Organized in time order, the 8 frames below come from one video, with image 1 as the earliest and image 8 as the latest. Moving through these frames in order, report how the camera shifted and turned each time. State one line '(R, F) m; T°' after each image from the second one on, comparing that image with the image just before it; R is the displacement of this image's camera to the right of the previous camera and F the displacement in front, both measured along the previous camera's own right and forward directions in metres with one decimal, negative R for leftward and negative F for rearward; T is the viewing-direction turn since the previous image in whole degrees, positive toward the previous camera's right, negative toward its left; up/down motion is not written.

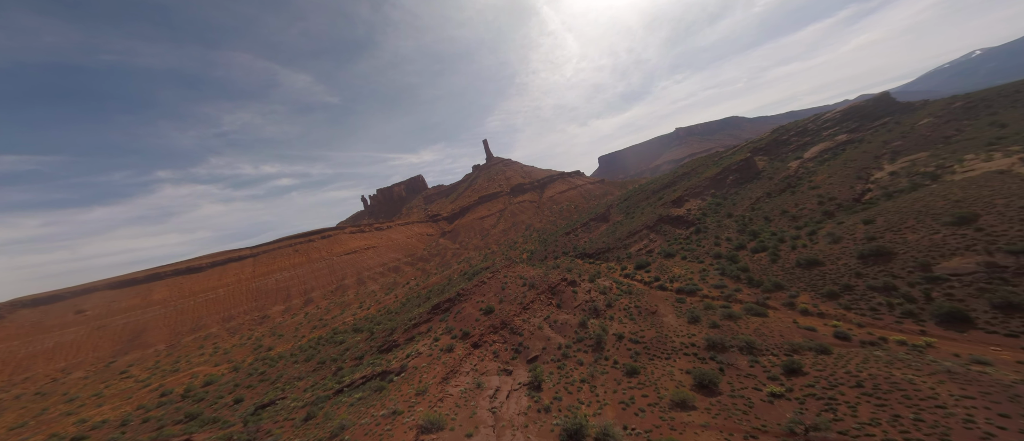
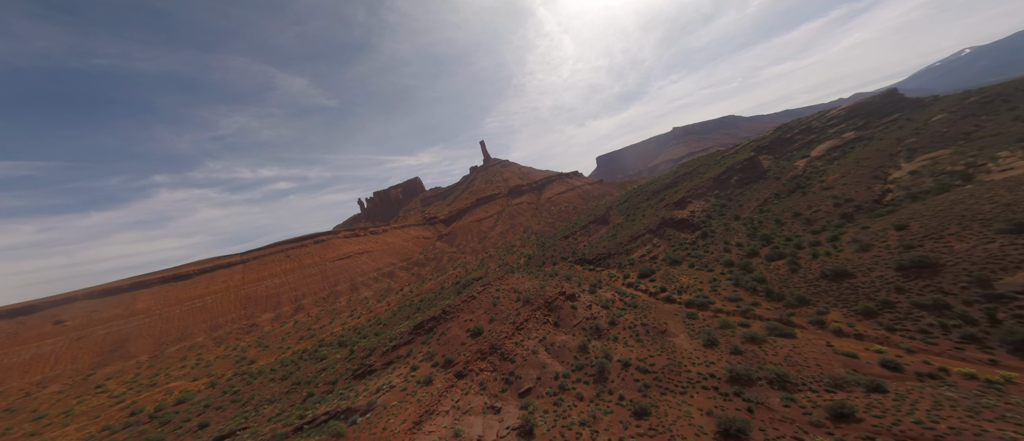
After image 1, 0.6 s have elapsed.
(+0.4, +1.9) m; 0°
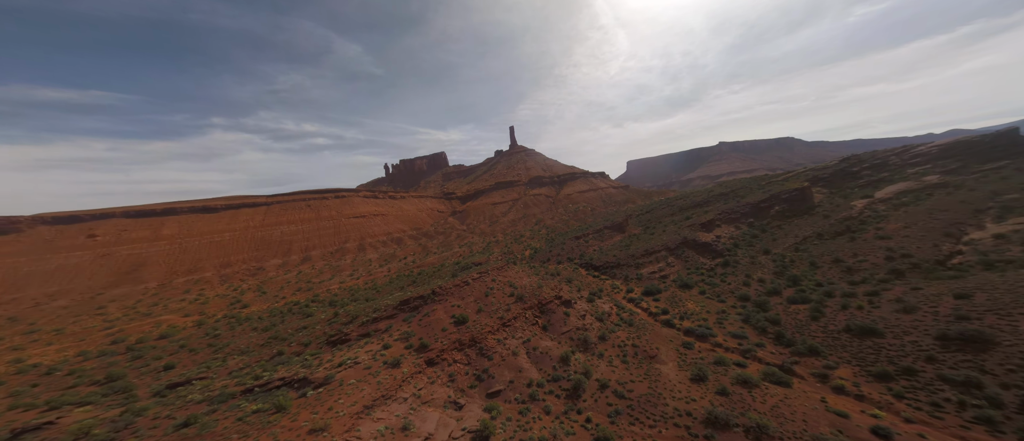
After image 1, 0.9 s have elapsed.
(+0.6, +0.9) m; -3°
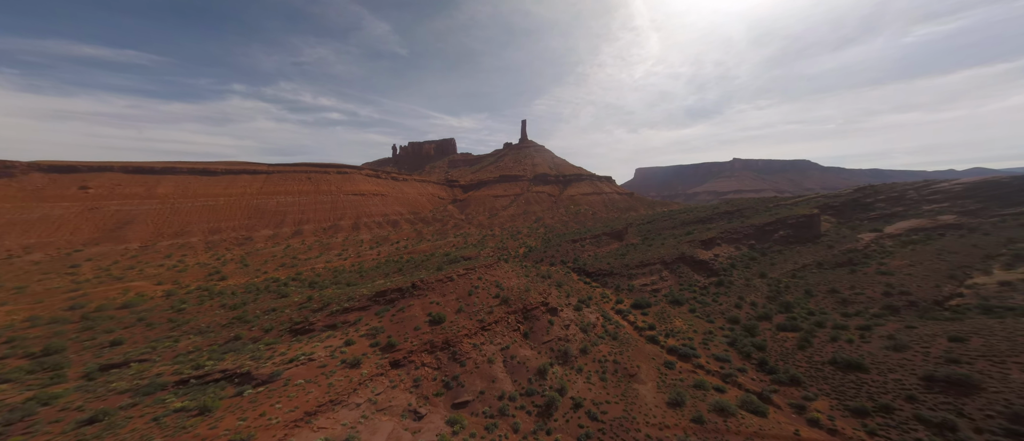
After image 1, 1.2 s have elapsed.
(+0.4, +1.0) m; 0°
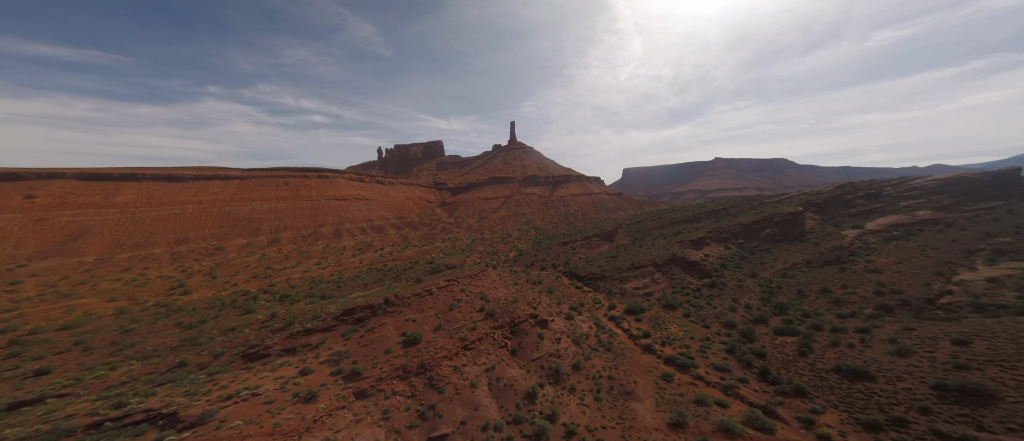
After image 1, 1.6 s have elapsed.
(+0.2, +1.2) m; +2°
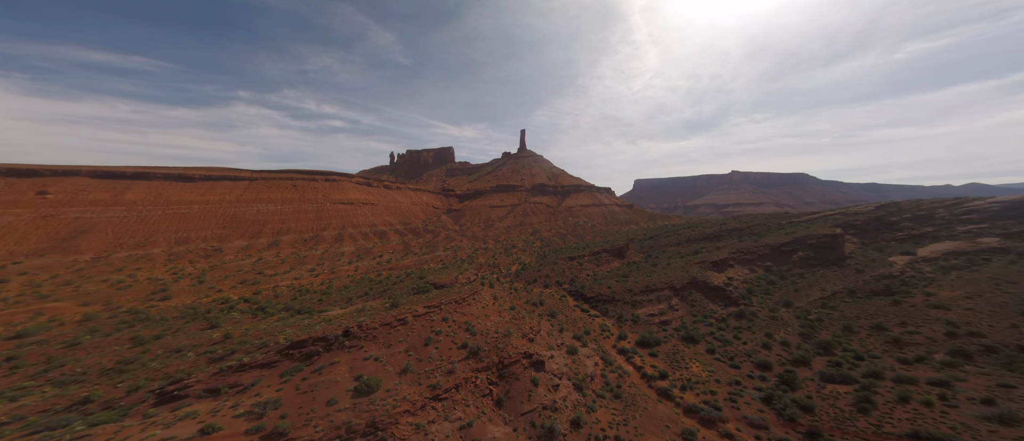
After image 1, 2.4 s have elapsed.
(+0.7, +2.4) m; -2°
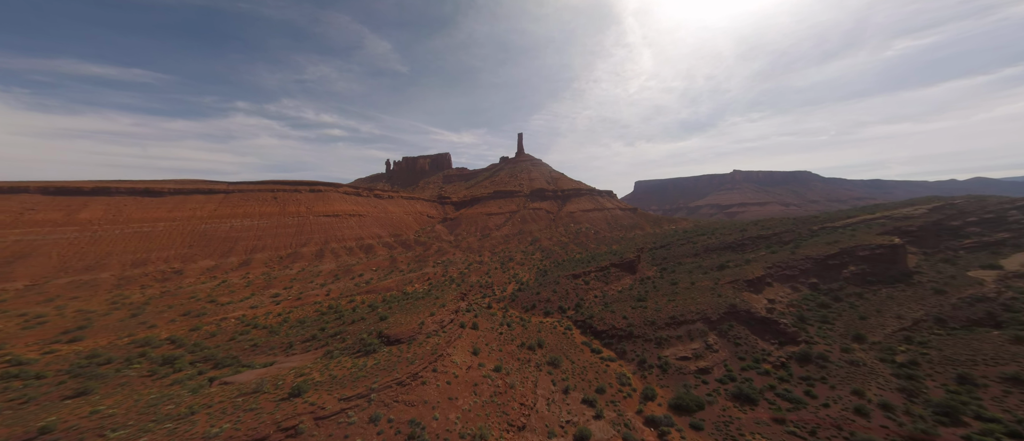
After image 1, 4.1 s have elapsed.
(+0.7, +4.9) m; 0°
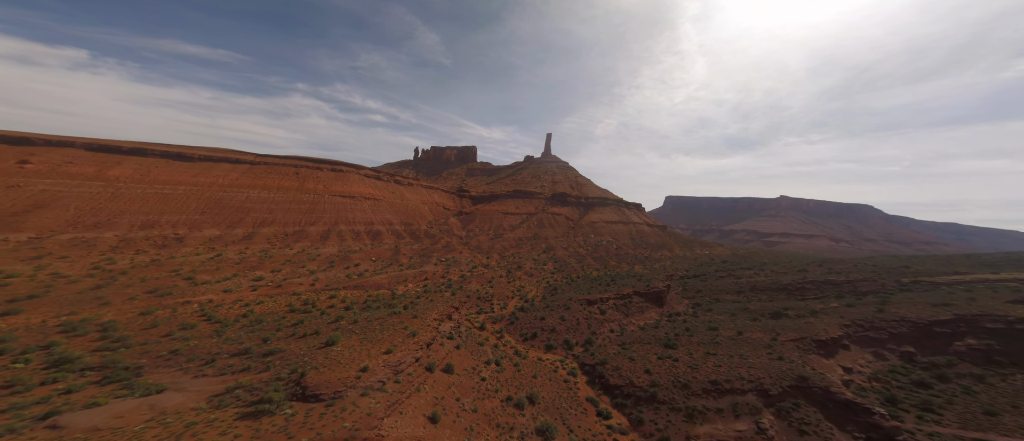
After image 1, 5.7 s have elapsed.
(+0.9, +4.4) m; -4°
